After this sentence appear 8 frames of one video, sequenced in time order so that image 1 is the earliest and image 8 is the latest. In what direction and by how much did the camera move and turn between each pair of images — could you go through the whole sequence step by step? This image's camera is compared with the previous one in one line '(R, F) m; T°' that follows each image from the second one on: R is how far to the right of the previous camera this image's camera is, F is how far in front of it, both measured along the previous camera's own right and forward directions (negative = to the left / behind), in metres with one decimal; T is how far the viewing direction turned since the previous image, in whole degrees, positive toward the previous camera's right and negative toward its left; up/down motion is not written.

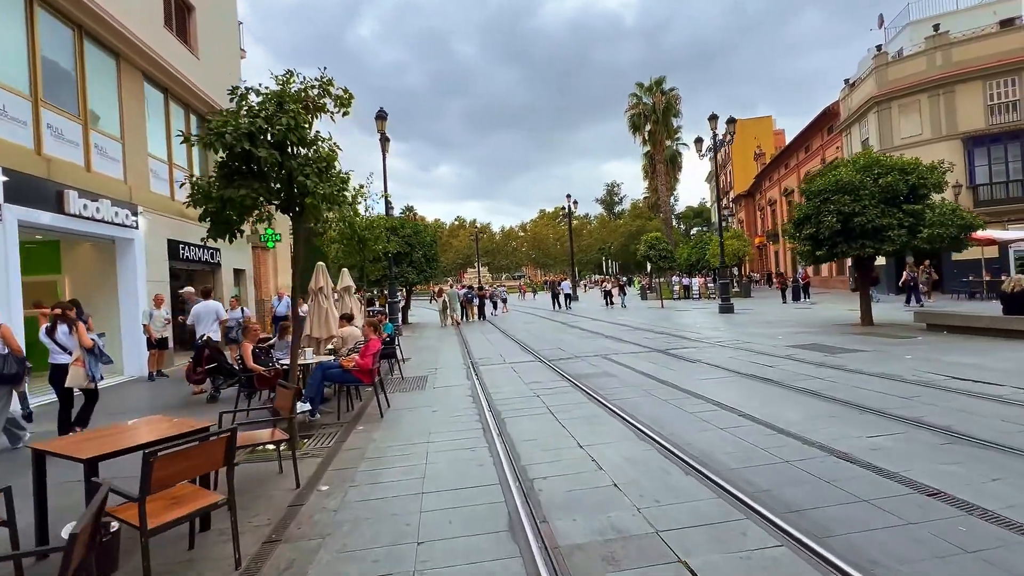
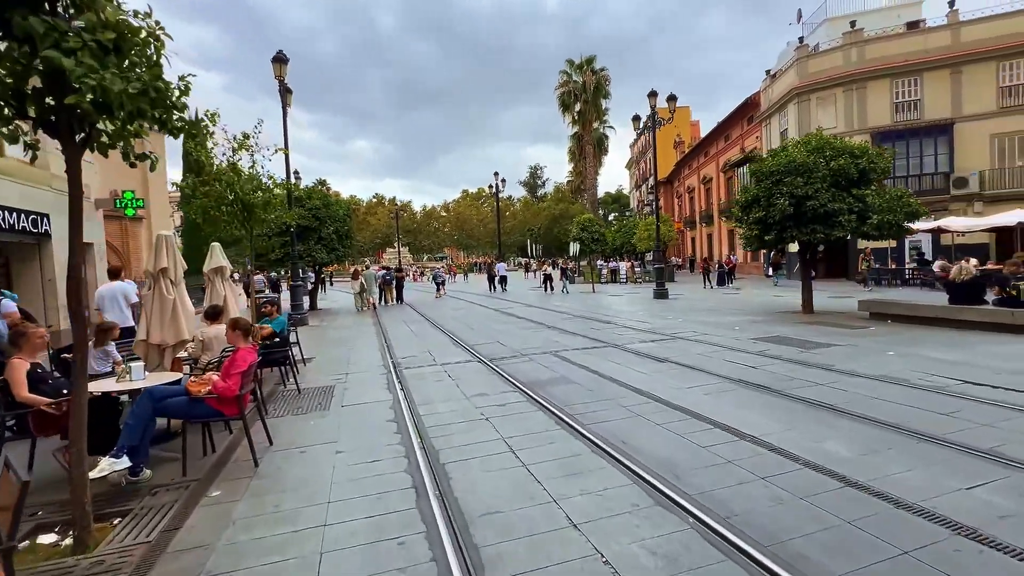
(-0.2, +2.0) m; +10°
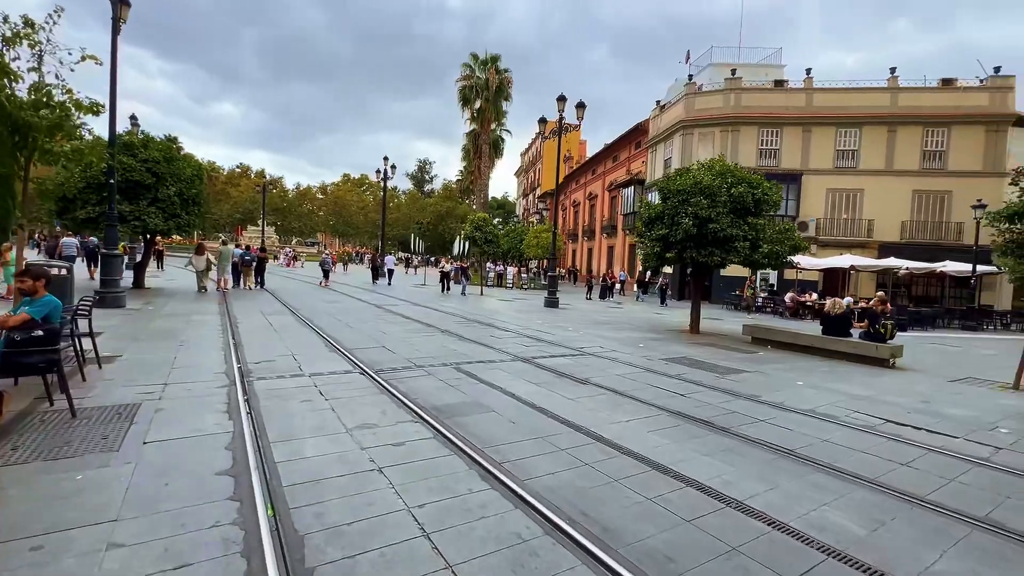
(-0.4, +1.6) m; +15°
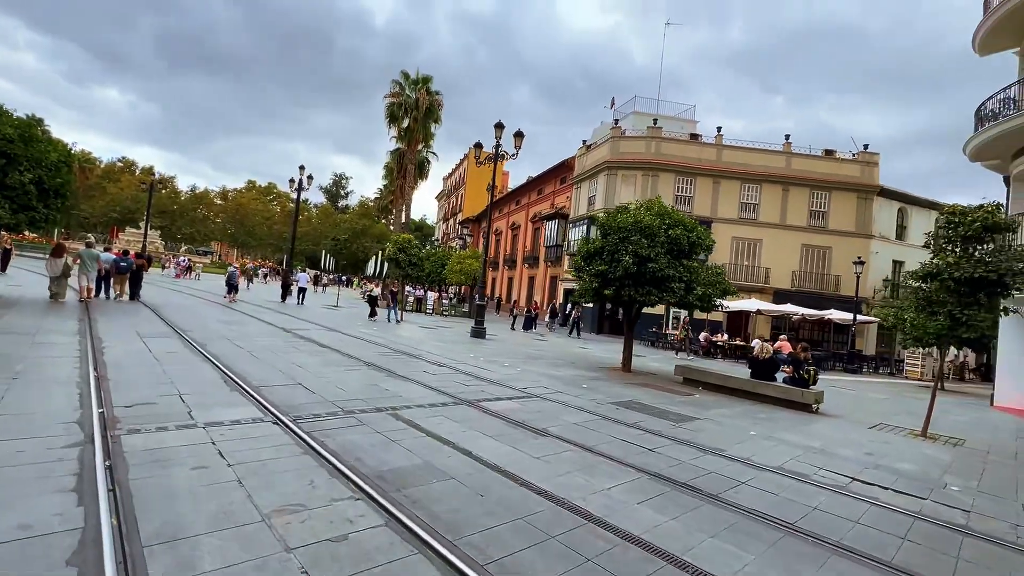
(-0.6, +0.9) m; +10°
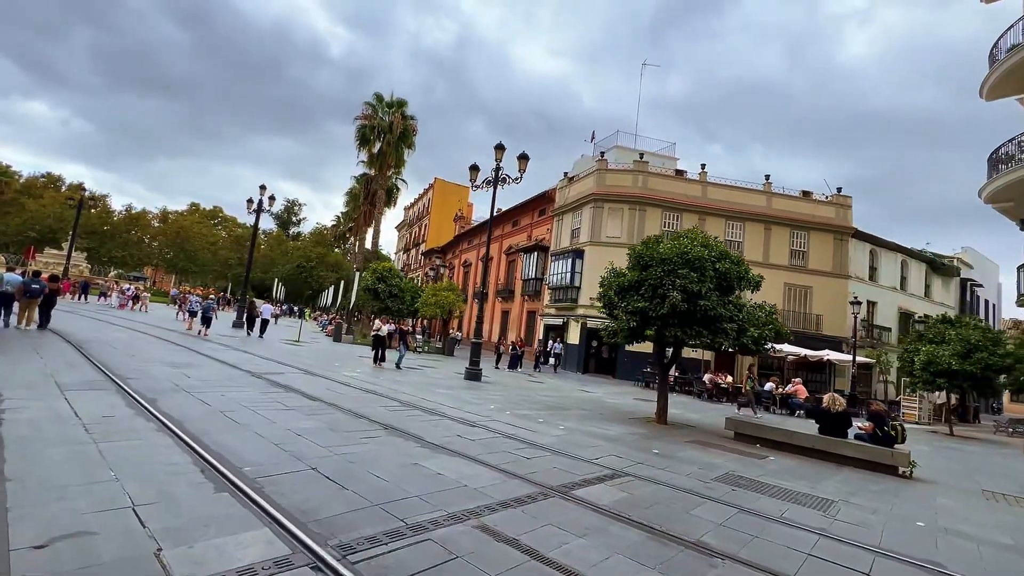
(-1.8, +2.1) m; +6°
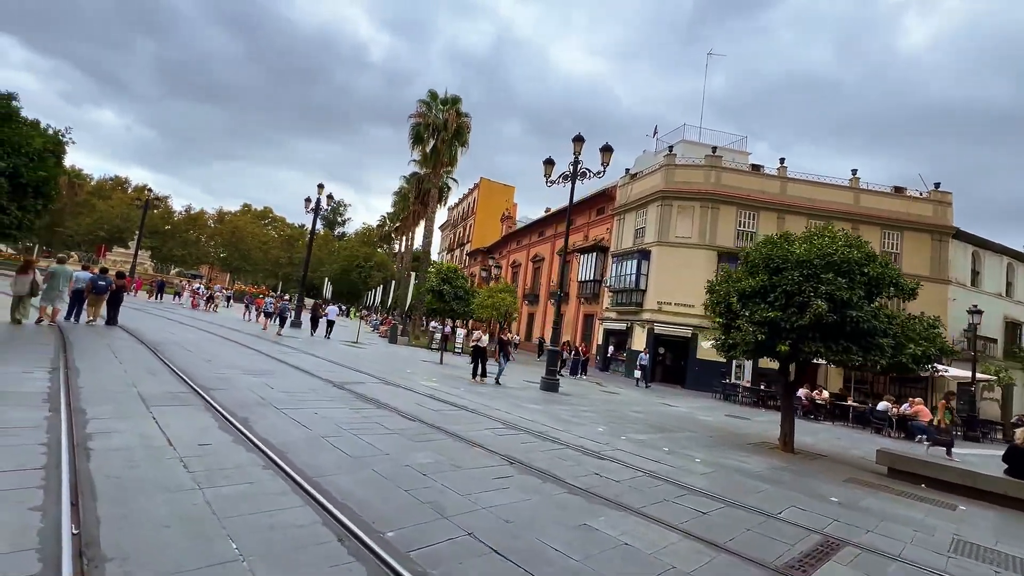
(-1.6, +1.3) m; -4°
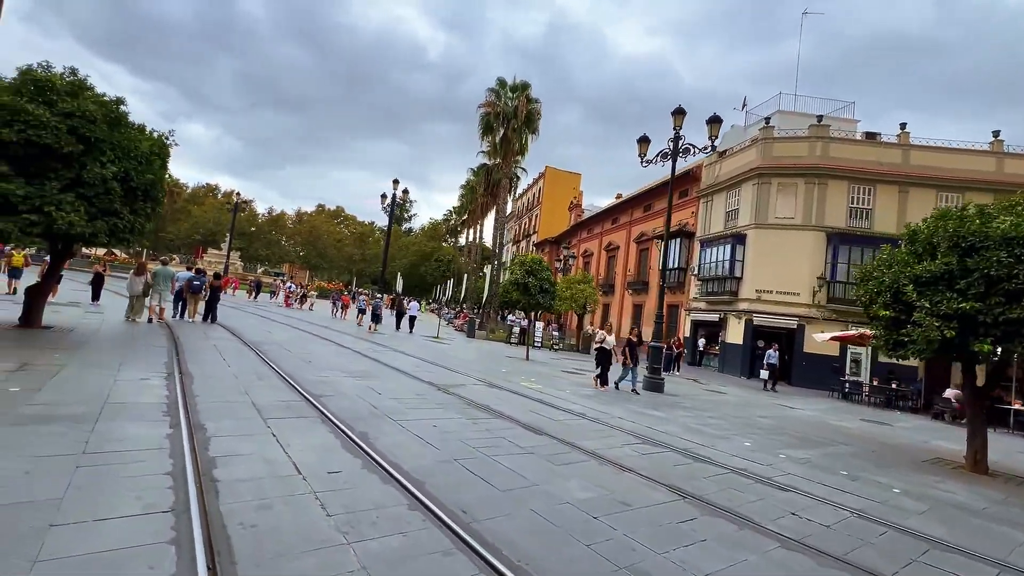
(-1.1, +1.0) m; -7°
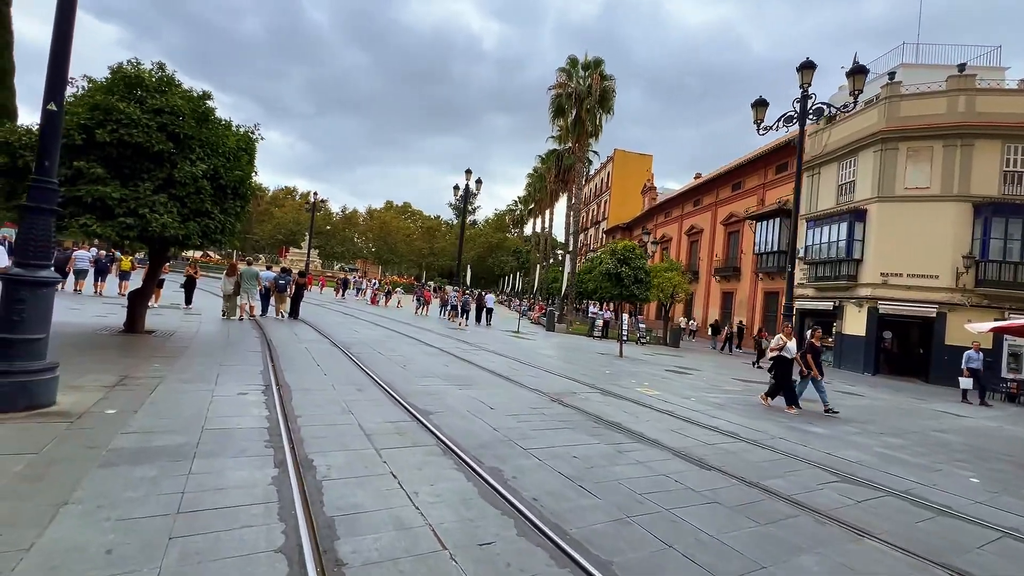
(-1.1, +1.3) m; -8°
